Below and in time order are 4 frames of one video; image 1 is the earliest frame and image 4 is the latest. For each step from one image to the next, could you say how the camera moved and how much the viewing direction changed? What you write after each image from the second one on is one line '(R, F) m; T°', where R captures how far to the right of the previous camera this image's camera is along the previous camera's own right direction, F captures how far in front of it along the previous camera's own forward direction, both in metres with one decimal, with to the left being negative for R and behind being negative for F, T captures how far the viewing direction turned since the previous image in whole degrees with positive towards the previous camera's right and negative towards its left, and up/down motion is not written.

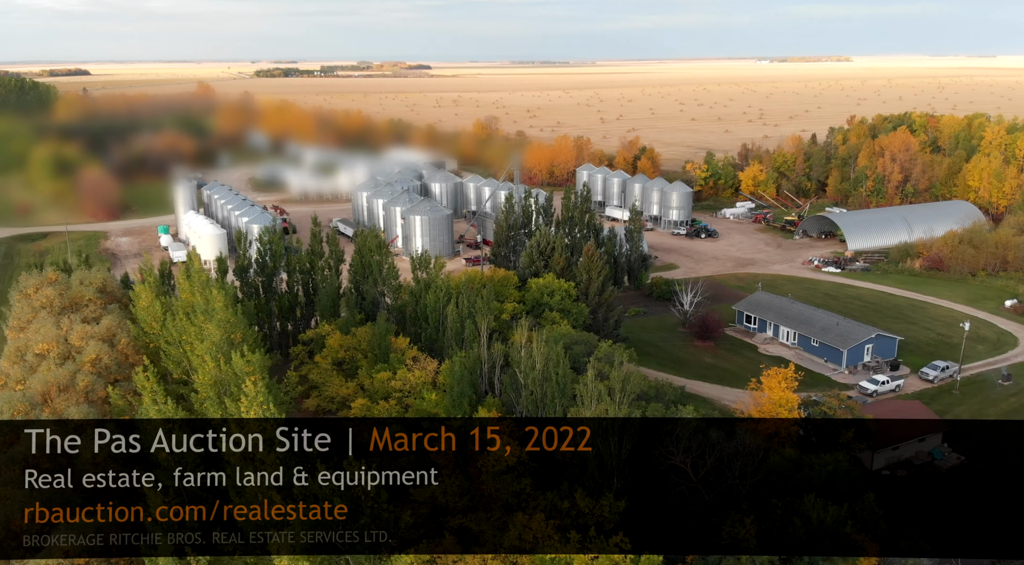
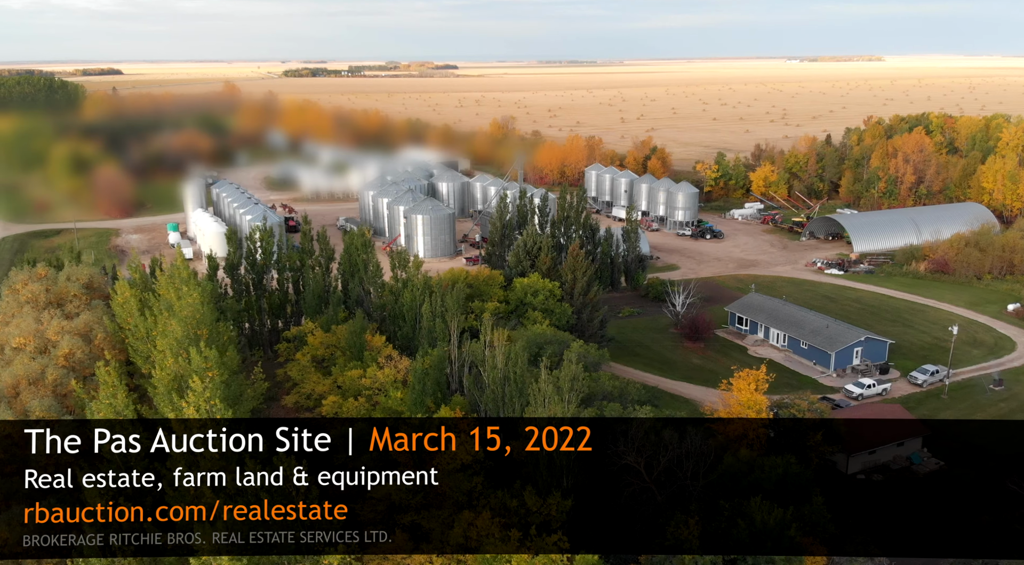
(+1.8, -0.1) m; -2°
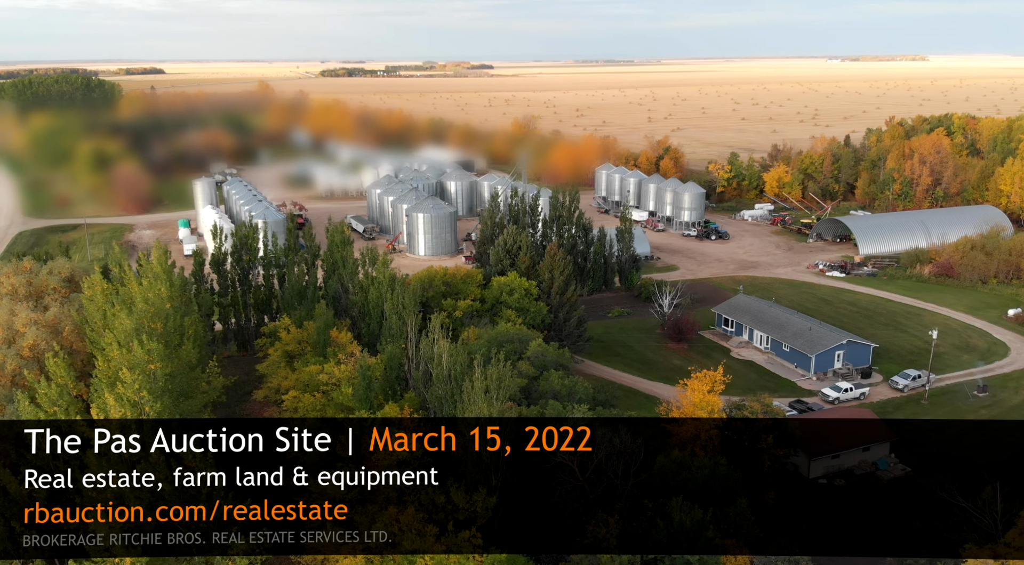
(+2.5, -0.1) m; -2°
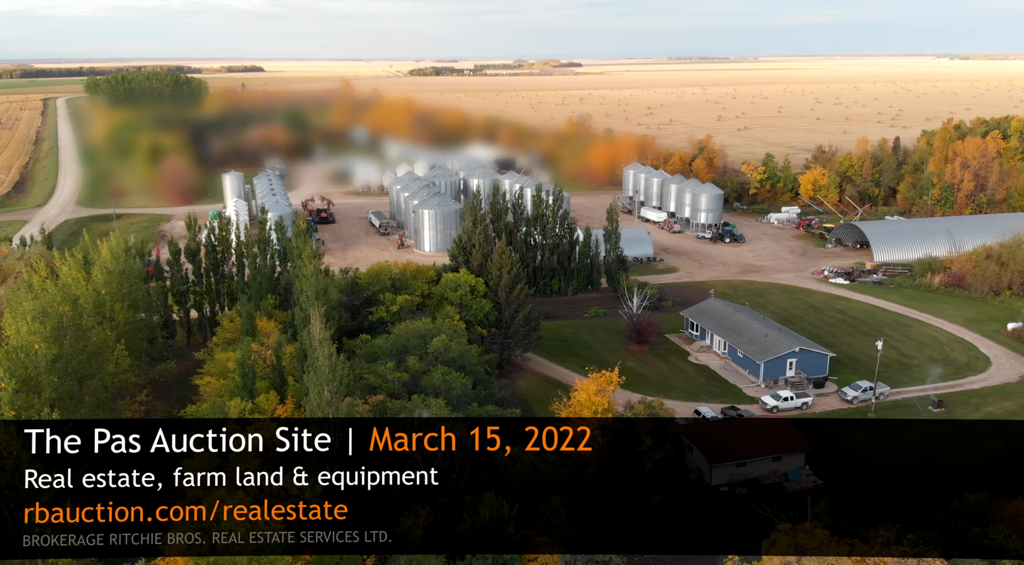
(+6.1, -0.1) m; -6°
